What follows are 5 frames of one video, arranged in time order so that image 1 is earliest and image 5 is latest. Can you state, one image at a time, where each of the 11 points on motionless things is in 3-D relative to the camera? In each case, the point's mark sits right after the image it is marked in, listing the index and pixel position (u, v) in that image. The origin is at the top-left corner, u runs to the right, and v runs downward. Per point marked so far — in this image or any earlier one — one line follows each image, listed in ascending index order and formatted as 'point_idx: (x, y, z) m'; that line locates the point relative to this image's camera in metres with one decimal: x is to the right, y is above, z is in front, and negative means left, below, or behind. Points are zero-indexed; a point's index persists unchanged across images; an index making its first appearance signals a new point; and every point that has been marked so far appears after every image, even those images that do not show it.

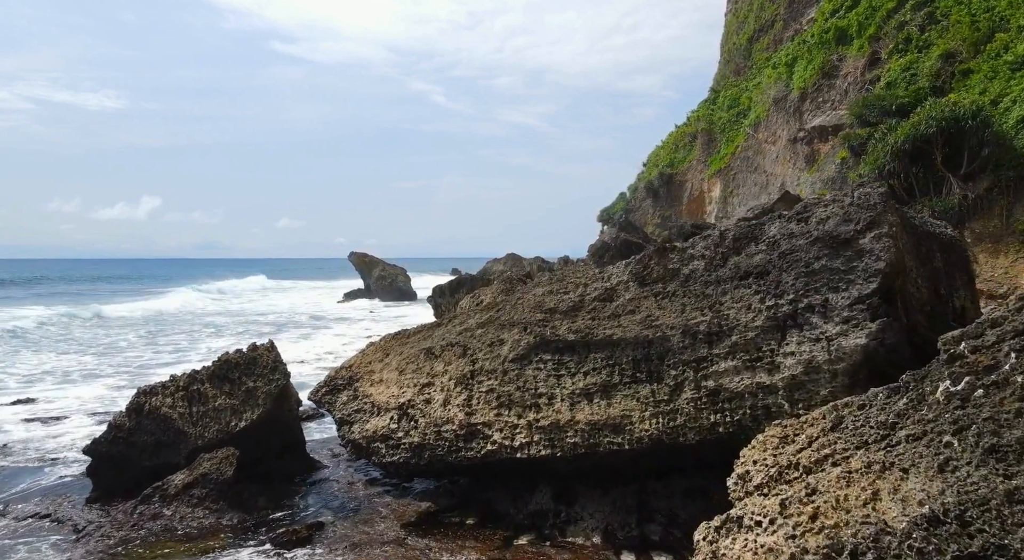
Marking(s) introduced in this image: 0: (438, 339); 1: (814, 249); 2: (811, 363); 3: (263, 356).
0: (-0.9, -0.8, +8.9) m
1: (+2.7, +0.3, +6.4) m
2: (+2.5, -0.7, +6.0) m
3: (-2.9, -0.9, +8.4) m
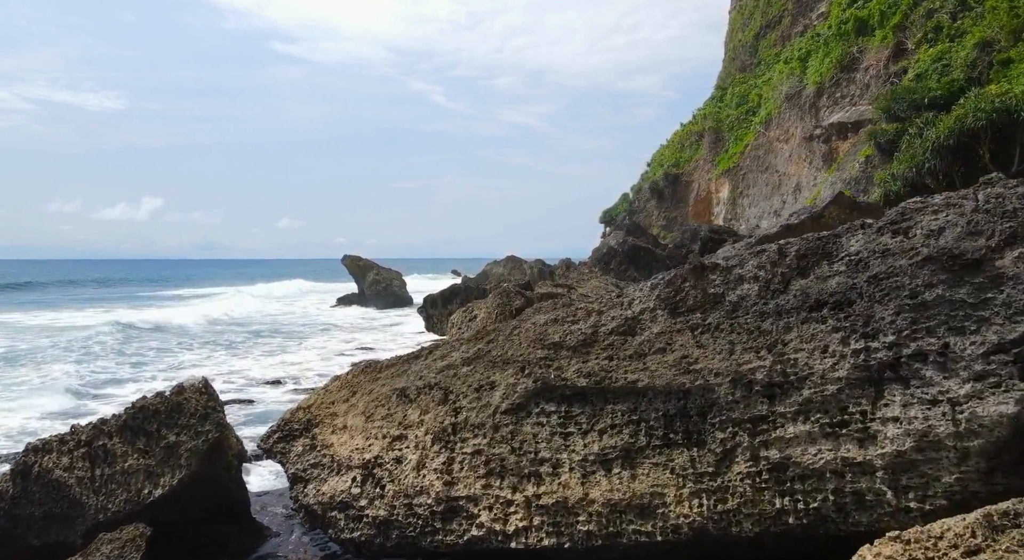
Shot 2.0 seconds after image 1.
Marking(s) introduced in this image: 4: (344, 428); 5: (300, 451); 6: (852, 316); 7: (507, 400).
0: (-1.0, -1.0, +7.2) m
1: (+2.7, 0.0, +4.6) m
2: (+2.5, -0.9, +4.2) m
3: (-3.0, -1.1, +6.6) m
4: (-1.7, -1.5, +7.3) m
5: (-2.2, -1.8, +7.5) m
6: (+2.3, -0.3, +4.9) m
7: (0.0, -1.0, +6.1) m
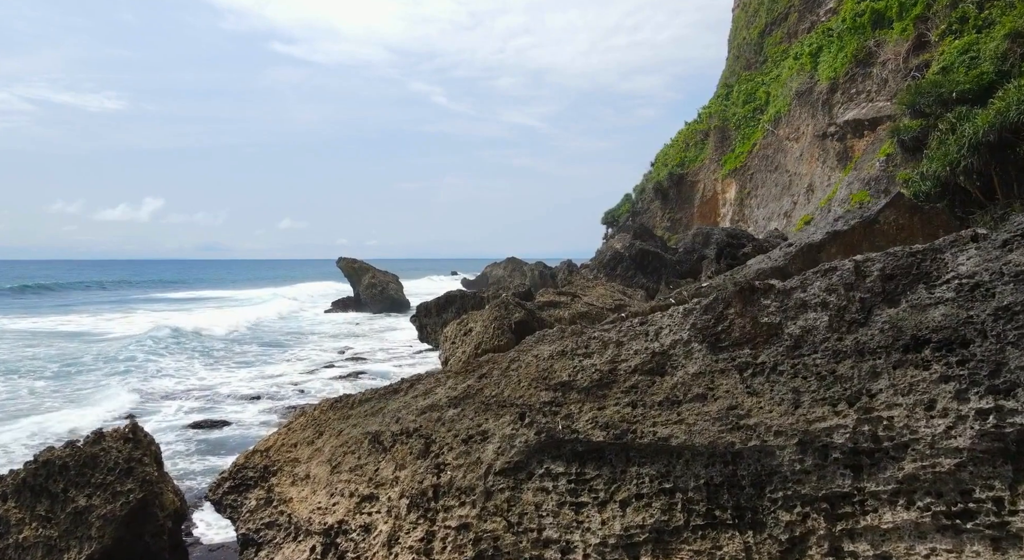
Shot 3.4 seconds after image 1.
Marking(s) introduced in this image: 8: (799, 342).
0: (-1.0, -1.2, +5.9) m
1: (+2.7, -0.1, +3.3) m
2: (+2.4, -1.1, +2.9) m
3: (-3.0, -1.3, +5.3) m
4: (-1.8, -1.7, +6.0) m
5: (-2.3, -2.0, +6.2) m
6: (+2.3, -0.4, +3.6) m
7: (-0.1, -1.2, +4.8) m
8: (+1.7, -0.4, +4.3) m
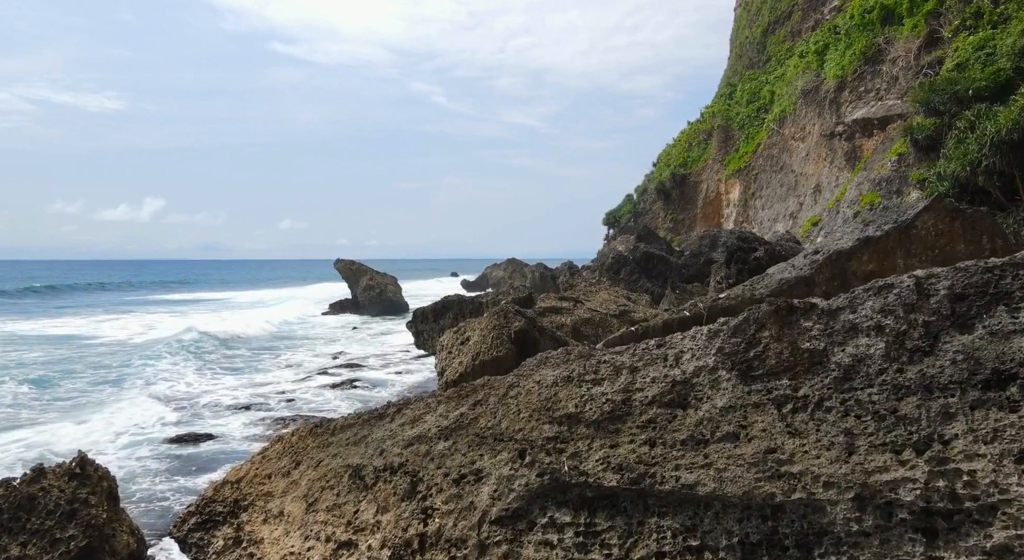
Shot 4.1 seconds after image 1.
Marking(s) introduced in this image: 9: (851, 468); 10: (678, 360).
0: (-1.0, -1.3, +5.2) m
1: (+2.7, -0.2, +2.7) m
2: (+2.4, -1.2, +2.3) m
3: (-3.0, -1.4, +4.6) m
4: (-1.8, -1.8, +5.4) m
5: (-2.3, -2.1, +5.5) m
6: (+2.3, -0.5, +2.9) m
7: (-0.1, -1.3, +4.1) m
8: (+1.7, -0.5, +3.6) m
9: (+1.6, -0.9, +3.3) m
10: (+1.0, -0.5, +4.4) m
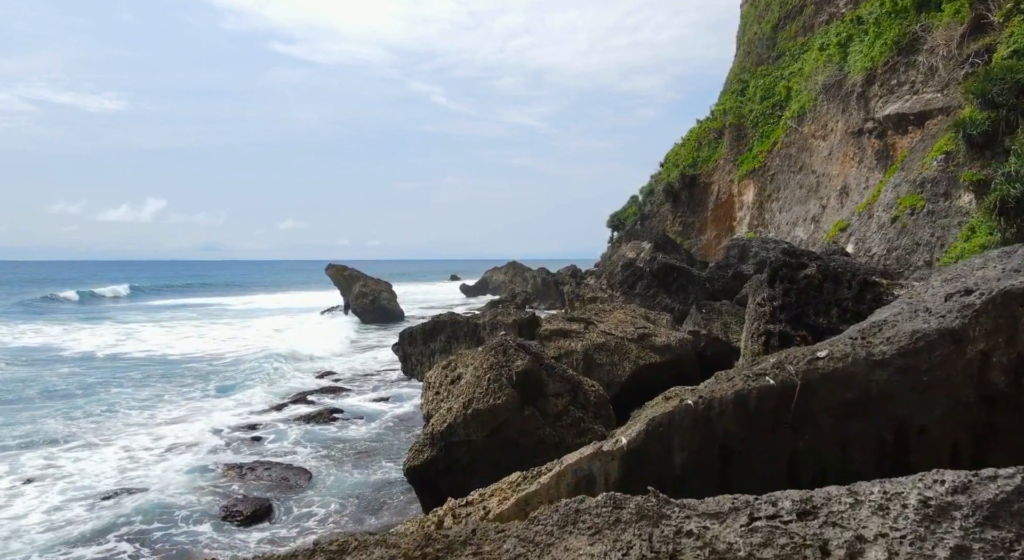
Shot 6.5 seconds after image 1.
0: (-1.0, -1.6, +3.0) m
1: (+2.7, -0.6, +0.4) m
2: (+2.4, -1.5, 0.0) m
3: (-3.0, -1.7, +2.4) m
4: (-1.8, -2.1, +3.1) m
5: (-2.3, -2.4, +3.3) m
6: (+2.3, -0.9, +0.7) m
7: (-0.1, -1.6, +1.9) m
8: (+1.7, -0.8, +1.4) m
9: (+1.6, -1.2, +1.1) m
10: (+1.0, -0.8, +2.1) m
